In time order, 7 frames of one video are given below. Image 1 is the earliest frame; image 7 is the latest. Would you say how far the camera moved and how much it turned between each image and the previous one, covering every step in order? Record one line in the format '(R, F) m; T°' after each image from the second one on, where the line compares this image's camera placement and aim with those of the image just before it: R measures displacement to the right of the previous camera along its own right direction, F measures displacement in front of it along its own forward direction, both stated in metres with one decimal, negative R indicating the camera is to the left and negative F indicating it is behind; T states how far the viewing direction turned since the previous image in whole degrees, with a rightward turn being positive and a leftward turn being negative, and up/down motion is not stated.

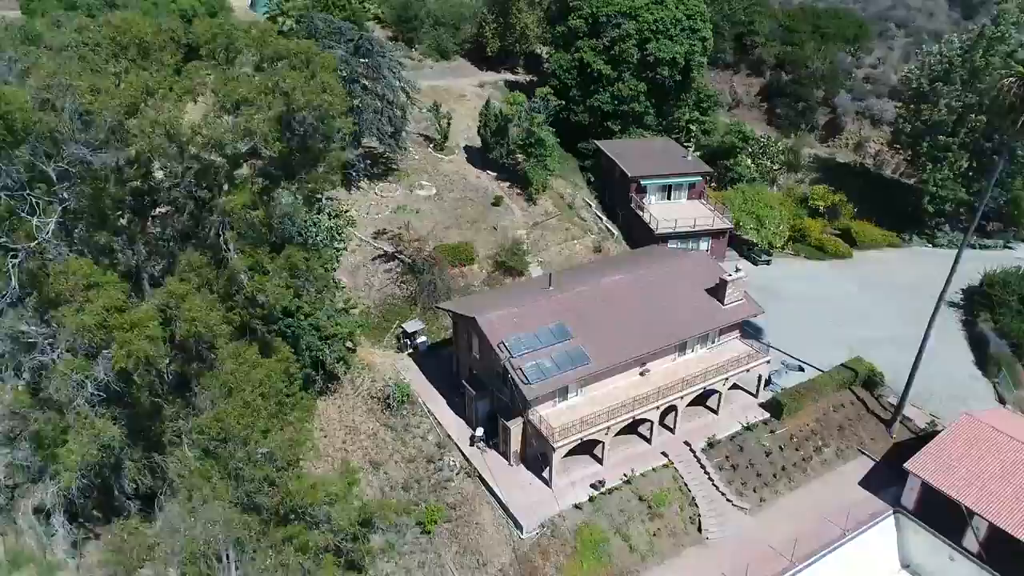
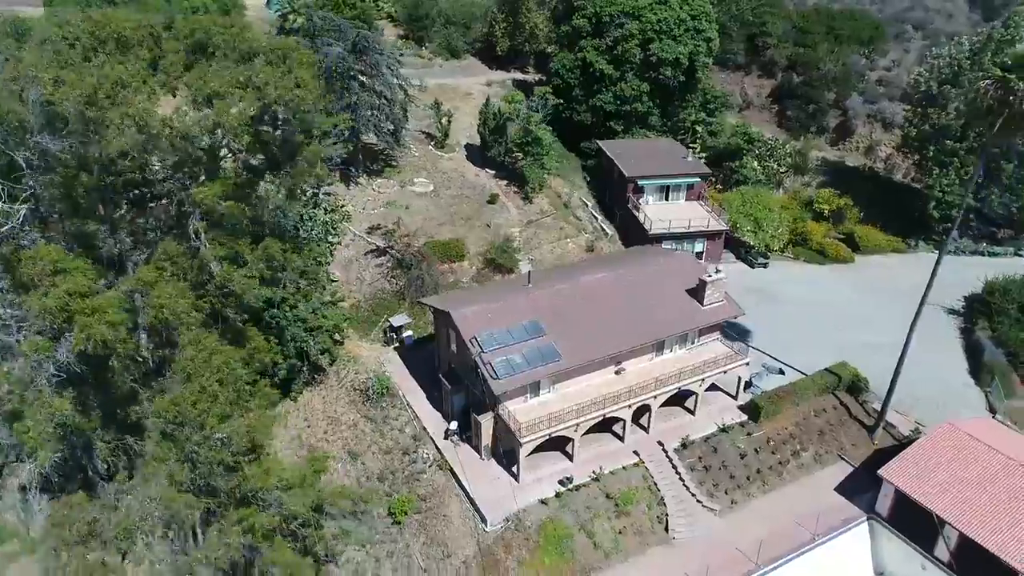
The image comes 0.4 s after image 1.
(+2.5, -0.2) m; -2°
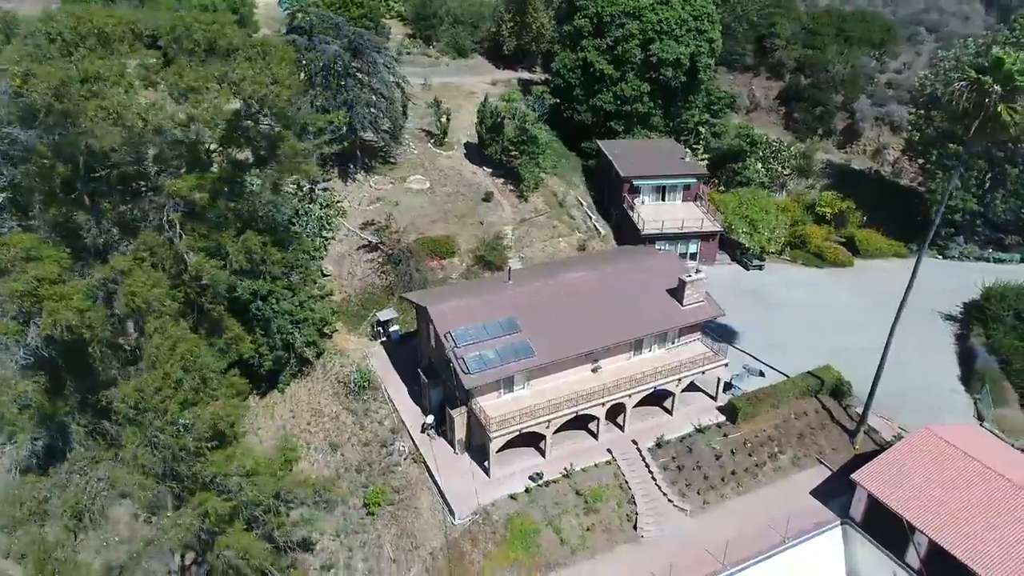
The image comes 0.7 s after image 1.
(+2.2, -0.2) m; -2°
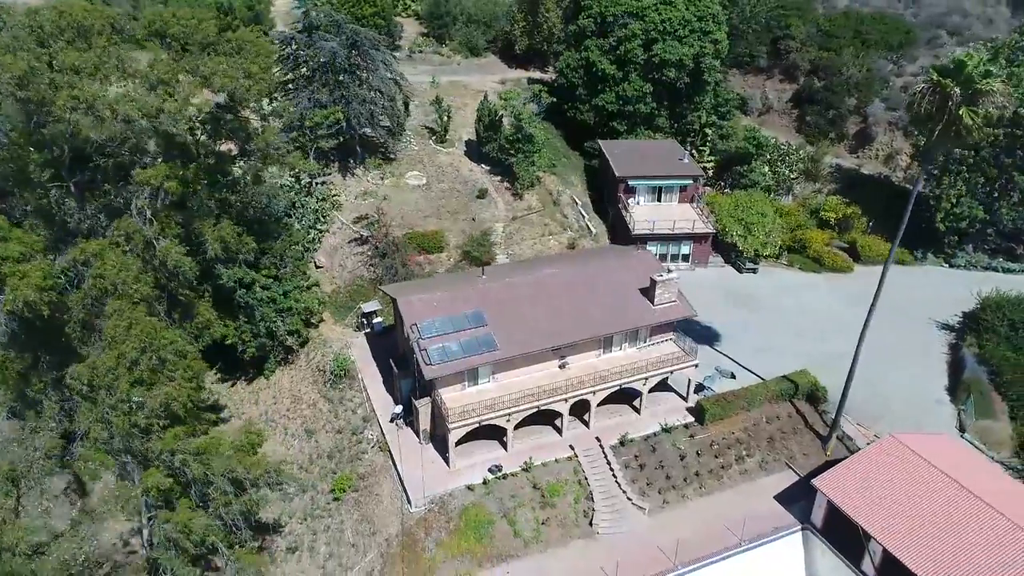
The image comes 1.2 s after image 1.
(+3.3, -0.3) m; -3°
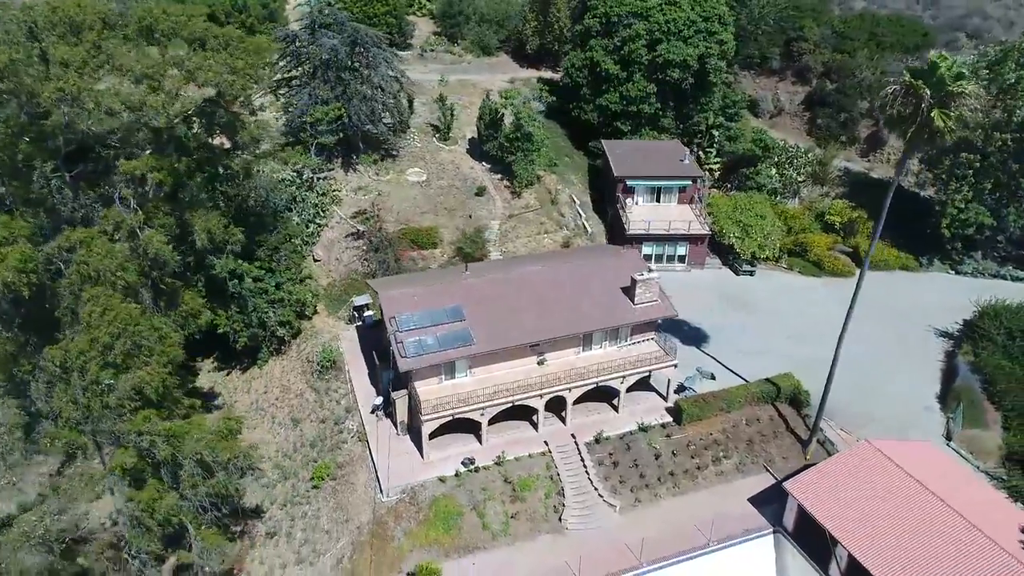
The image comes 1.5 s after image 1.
(+2.4, -0.3) m; -2°
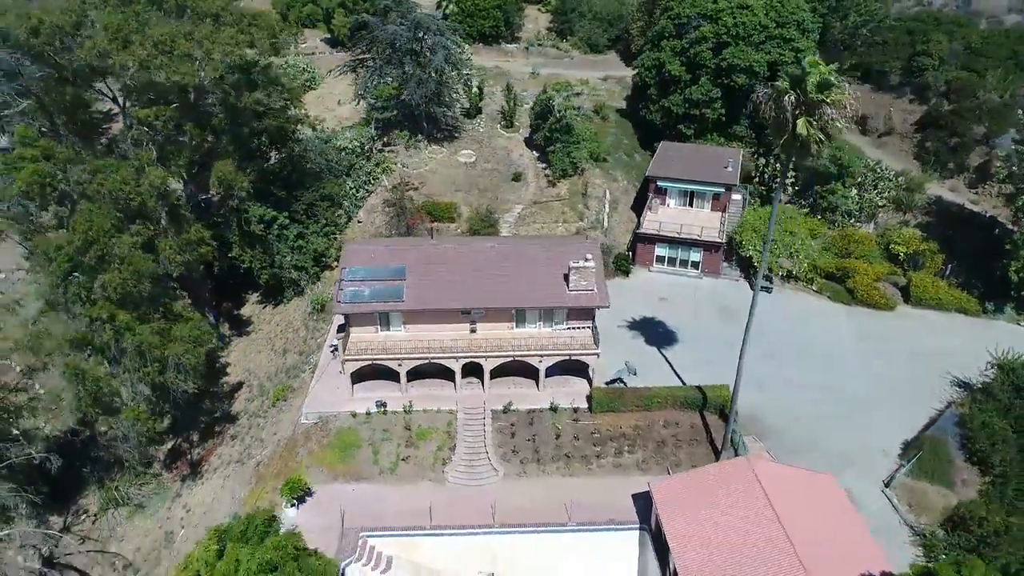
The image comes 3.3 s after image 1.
(+13.3, -0.8) m; -15°
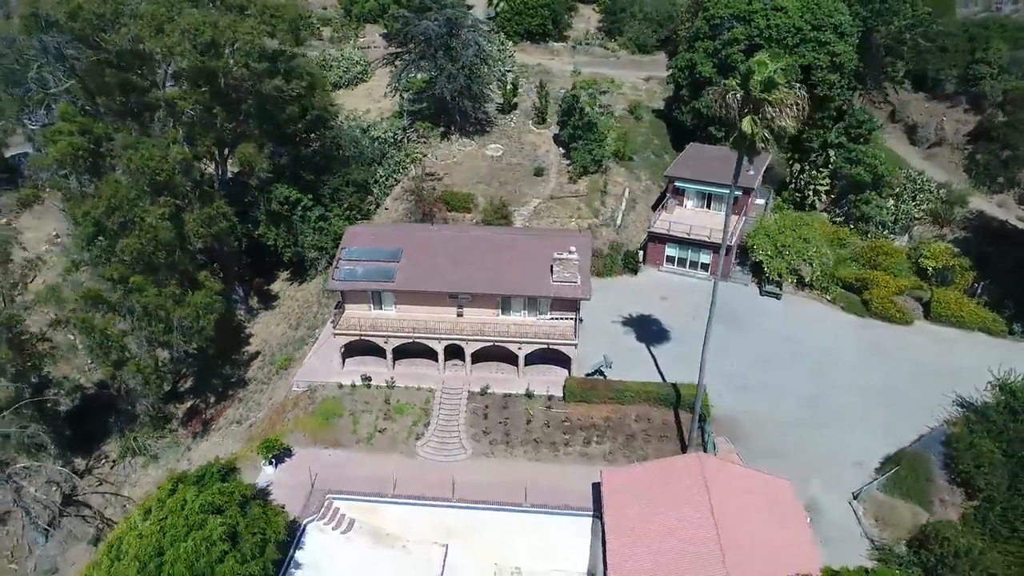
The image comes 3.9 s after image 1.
(+5.1, -0.9) m; -6°
